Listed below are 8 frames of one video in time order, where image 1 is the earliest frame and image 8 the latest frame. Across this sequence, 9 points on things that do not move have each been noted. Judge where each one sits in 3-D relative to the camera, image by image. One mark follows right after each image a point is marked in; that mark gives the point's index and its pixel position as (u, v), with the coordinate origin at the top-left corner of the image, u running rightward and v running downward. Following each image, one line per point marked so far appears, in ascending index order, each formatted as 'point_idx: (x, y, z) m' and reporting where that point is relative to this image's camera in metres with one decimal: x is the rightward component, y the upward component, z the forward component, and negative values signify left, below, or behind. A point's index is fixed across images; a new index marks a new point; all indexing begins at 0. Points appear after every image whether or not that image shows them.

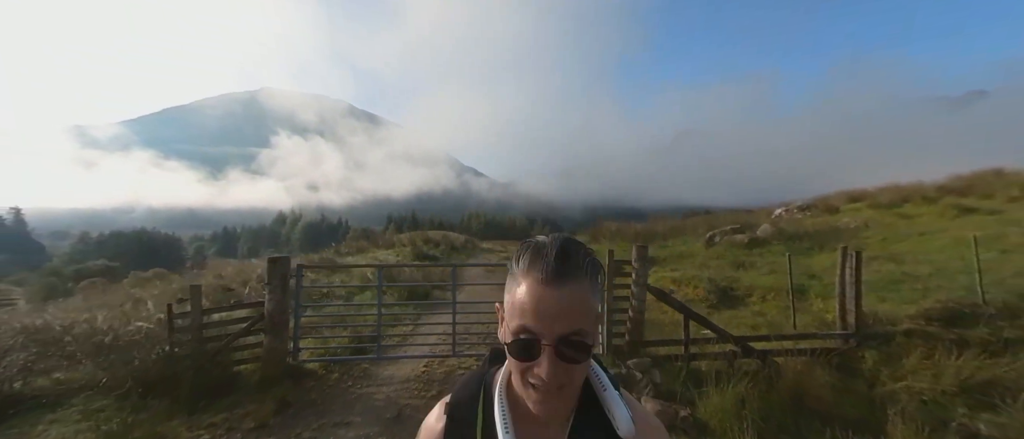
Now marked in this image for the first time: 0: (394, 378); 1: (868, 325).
0: (-2.1, -2.8, +7.1) m
1: (+6.7, -1.9, +7.3) m
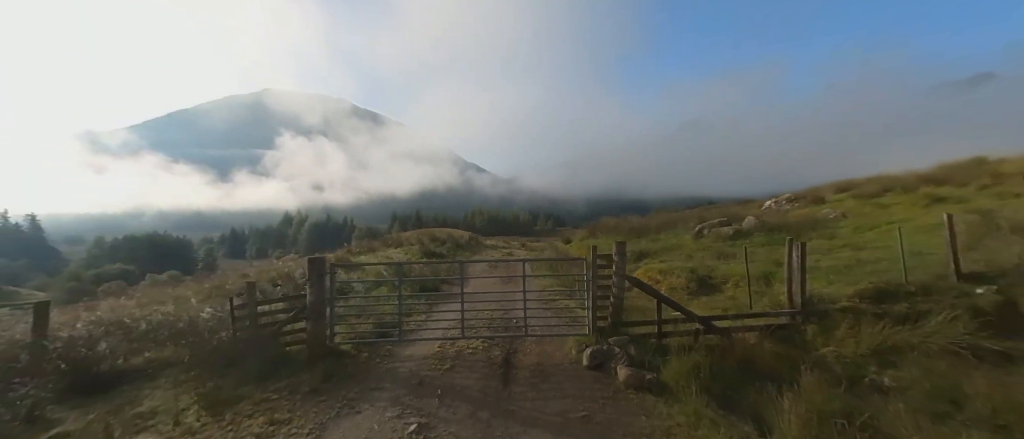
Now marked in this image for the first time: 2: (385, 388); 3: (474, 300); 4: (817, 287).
0: (-2.1, -2.9, +8.5) m
1: (+6.6, -1.8, +8.7) m
2: (-2.3, -3.0, +7.0) m
3: (-1.1, -2.4, +11.7) m
4: (+7.5, -1.6, +9.7) m
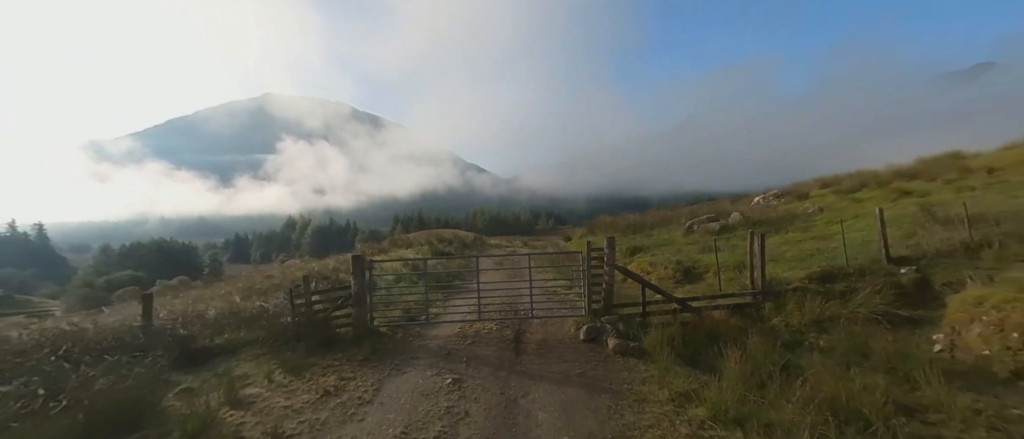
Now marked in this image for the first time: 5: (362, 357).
0: (-1.9, -3.0, +10.3) m
1: (+6.9, -1.7, +10.5) m
2: (-2.0, -3.1, +8.8) m
3: (-0.9, -2.5, +13.5) m
4: (+7.7, -1.5, +11.4) m
5: (-3.3, -3.0, +8.7) m
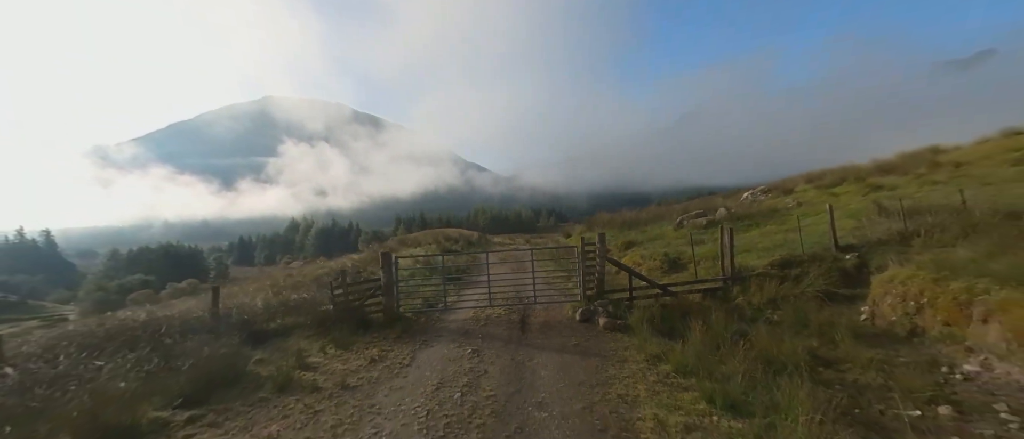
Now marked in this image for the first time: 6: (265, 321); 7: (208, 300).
0: (-1.7, -3.0, +12.1) m
1: (+7.0, -1.6, +12.2) m
2: (-1.8, -3.1, +10.6) m
3: (-0.7, -2.5, +15.3) m
4: (+7.9, -1.3, +13.2) m
5: (-3.1, -3.1, +10.5) m
6: (-7.1, -2.8, +11.1) m
7: (-10.7, -2.8, +13.7) m
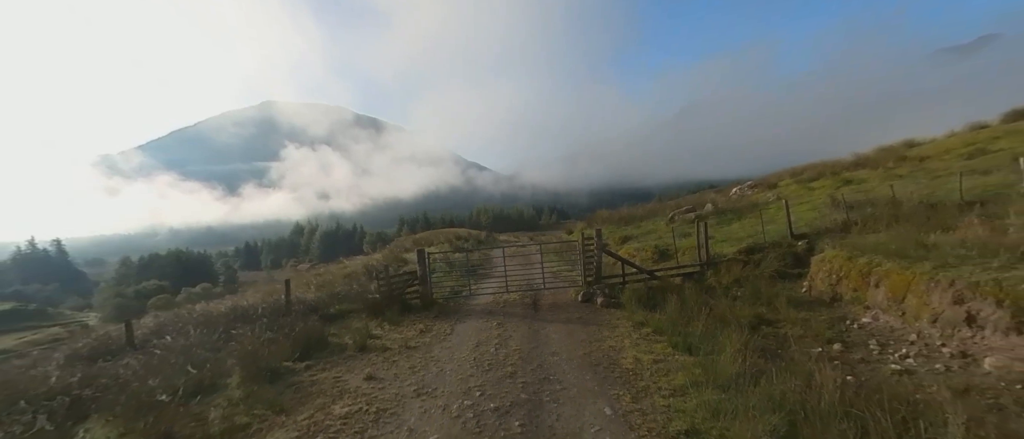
0: (-1.2, -3.1, +14.7) m
1: (+7.5, -1.4, +14.7) m
2: (-1.3, -3.2, +13.2) m
3: (-0.2, -2.5, +17.8) m
4: (+8.3, -1.1, +15.7) m
5: (-2.6, -3.2, +13.1) m
6: (-6.6, -2.9, +13.6) m
7: (-10.2, -3.1, +16.3) m
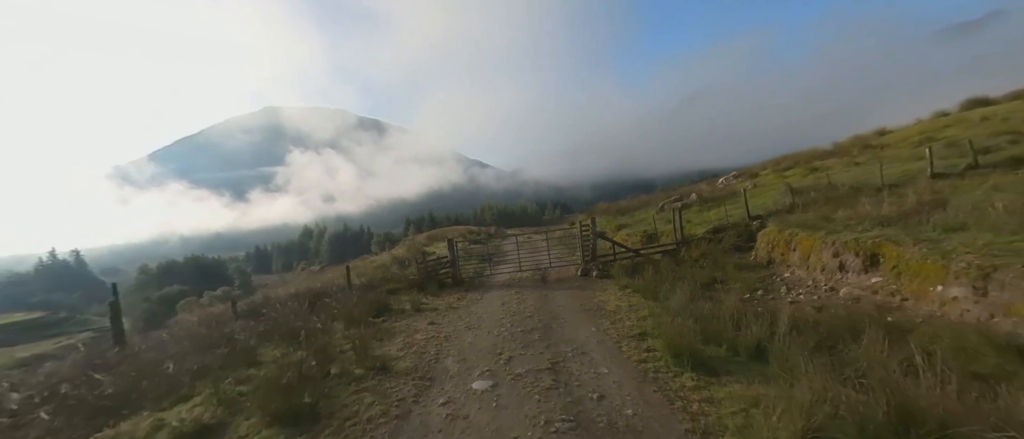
0: (-0.6, -2.8, +18.2) m
1: (+8.0, -0.8, +18.2) m
2: (-0.8, -2.9, +16.7) m
3: (+0.4, -2.1, +21.3) m
4: (+8.9, -0.5, +19.1) m
5: (-2.0, -2.9, +16.6) m
6: (-6.0, -2.8, +17.2) m
7: (-9.6, -3.1, +19.9) m
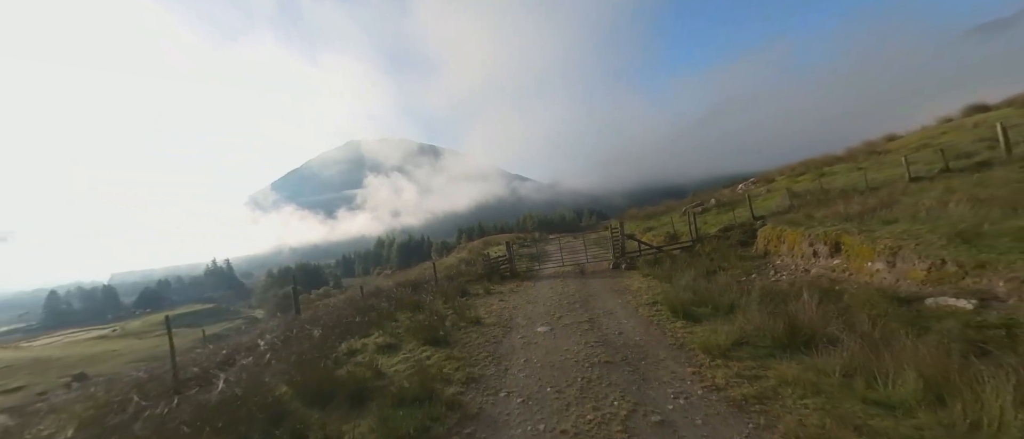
0: (+1.8, -3.1, +22.0) m
1: (+10.4, -0.9, +21.2) m
2: (+1.6, -3.2, +20.5) m
3: (+3.1, -2.5, +25.1) m
4: (+11.3, -0.6, +22.1) m
5: (+0.3, -3.3, +20.6) m
6: (-3.6, -3.3, +21.5) m
7: (-6.9, -3.7, +24.6) m
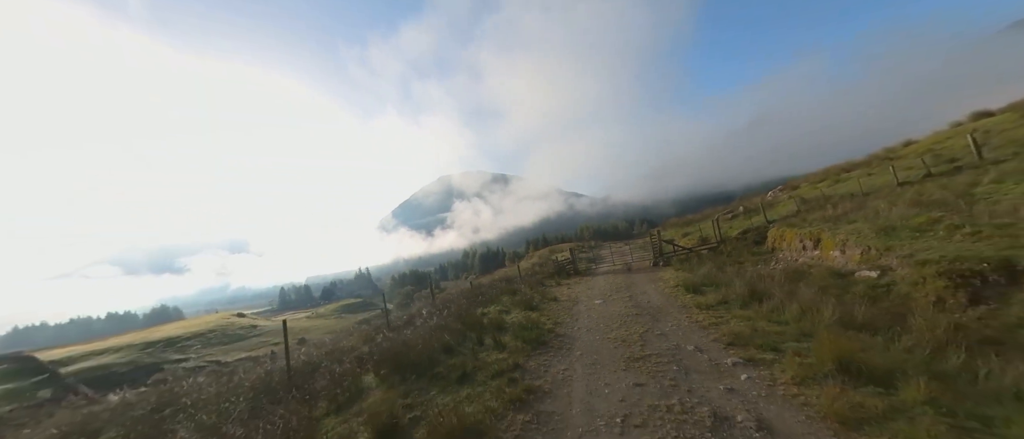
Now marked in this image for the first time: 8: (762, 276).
0: (+6.2, -3.9, +27.5) m
1: (+14.4, -1.2, +25.6) m
2: (+5.7, -3.9, +26.1) m
3: (+7.8, -3.2, +30.4) m
4: (+15.4, -0.9, +26.3) m
5: (+4.4, -4.0, +26.3) m
6: (+0.7, -4.3, +27.8) m
7: (-2.1, -4.9, +31.3) m
8: (+9.8, -2.2, +15.5) m
